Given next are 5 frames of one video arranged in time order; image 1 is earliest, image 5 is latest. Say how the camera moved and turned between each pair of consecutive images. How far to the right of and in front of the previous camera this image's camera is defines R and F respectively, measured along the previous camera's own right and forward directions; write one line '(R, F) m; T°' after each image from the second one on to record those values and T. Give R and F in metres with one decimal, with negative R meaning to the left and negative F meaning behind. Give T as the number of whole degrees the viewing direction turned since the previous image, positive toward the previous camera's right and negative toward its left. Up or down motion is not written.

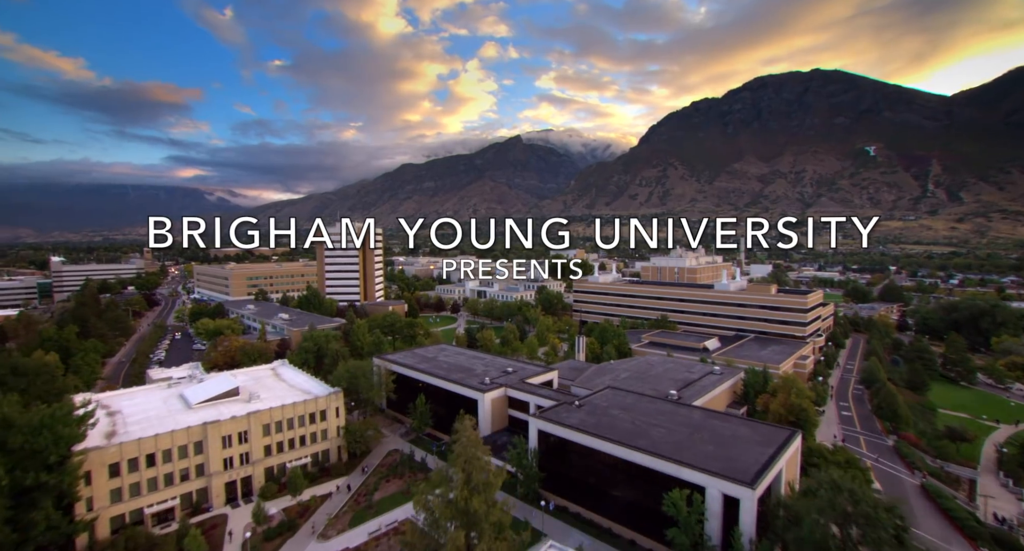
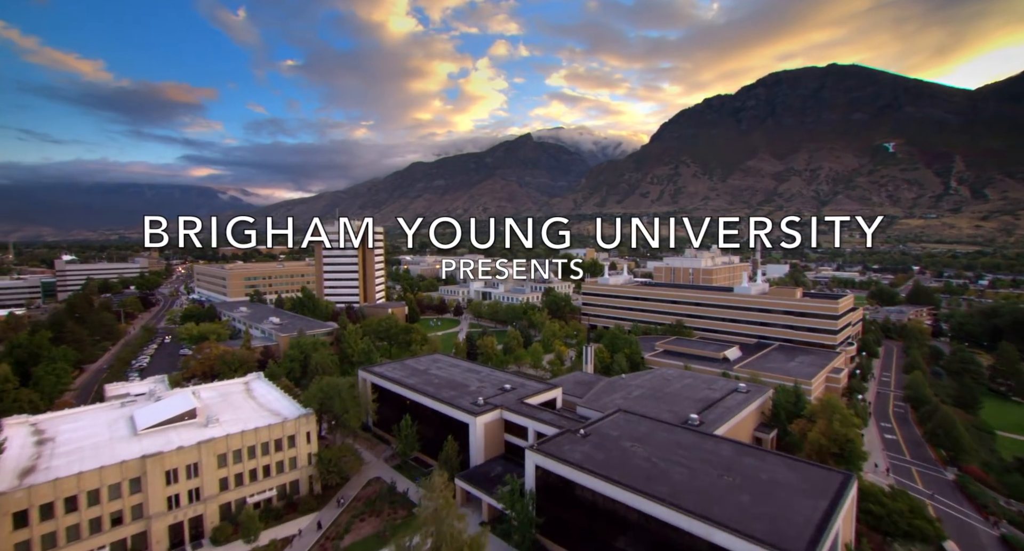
(+0.9, +5.2) m; -1°
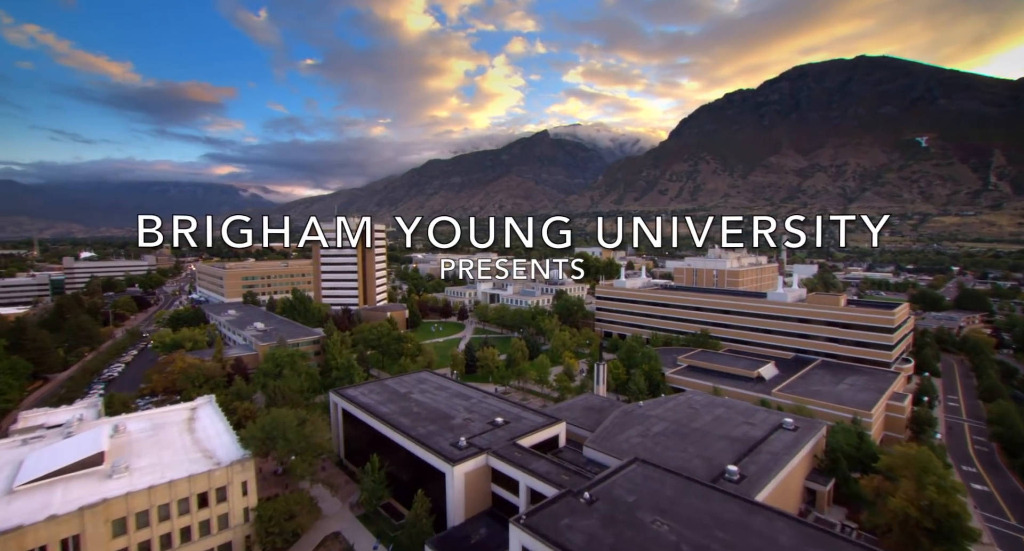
(+1.5, +7.5) m; -2°
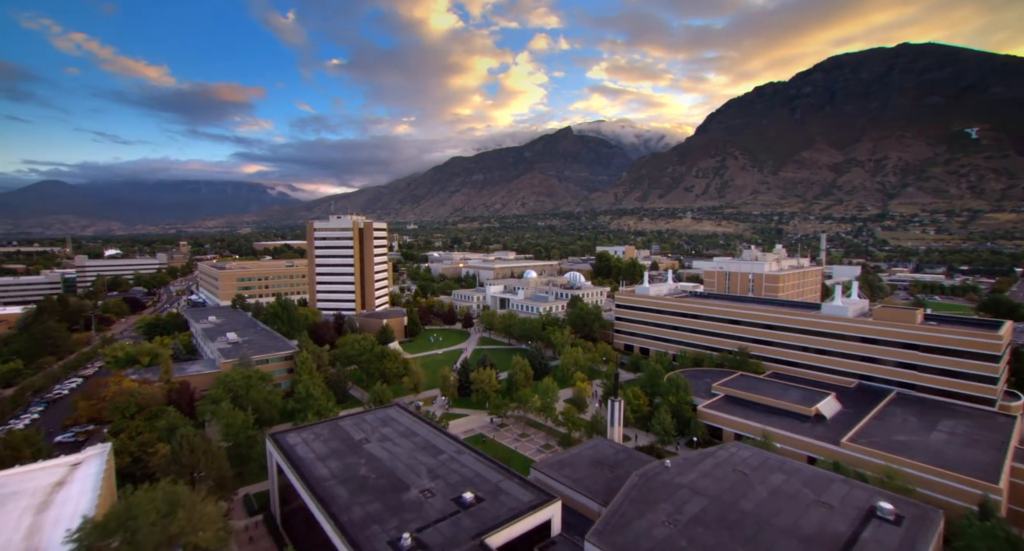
(+2.2, +9.9) m; -2°
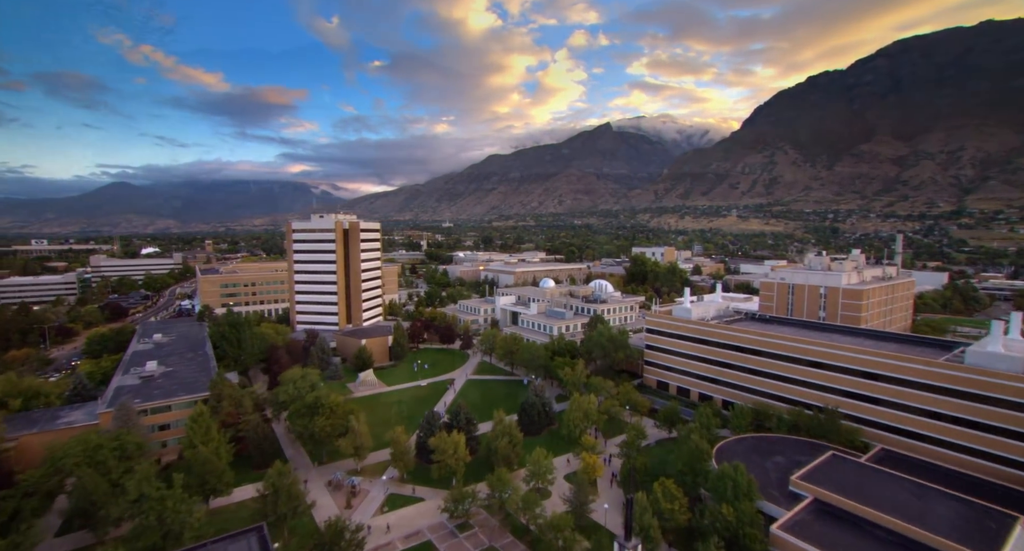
(+4.2, +16.7) m; -4°
